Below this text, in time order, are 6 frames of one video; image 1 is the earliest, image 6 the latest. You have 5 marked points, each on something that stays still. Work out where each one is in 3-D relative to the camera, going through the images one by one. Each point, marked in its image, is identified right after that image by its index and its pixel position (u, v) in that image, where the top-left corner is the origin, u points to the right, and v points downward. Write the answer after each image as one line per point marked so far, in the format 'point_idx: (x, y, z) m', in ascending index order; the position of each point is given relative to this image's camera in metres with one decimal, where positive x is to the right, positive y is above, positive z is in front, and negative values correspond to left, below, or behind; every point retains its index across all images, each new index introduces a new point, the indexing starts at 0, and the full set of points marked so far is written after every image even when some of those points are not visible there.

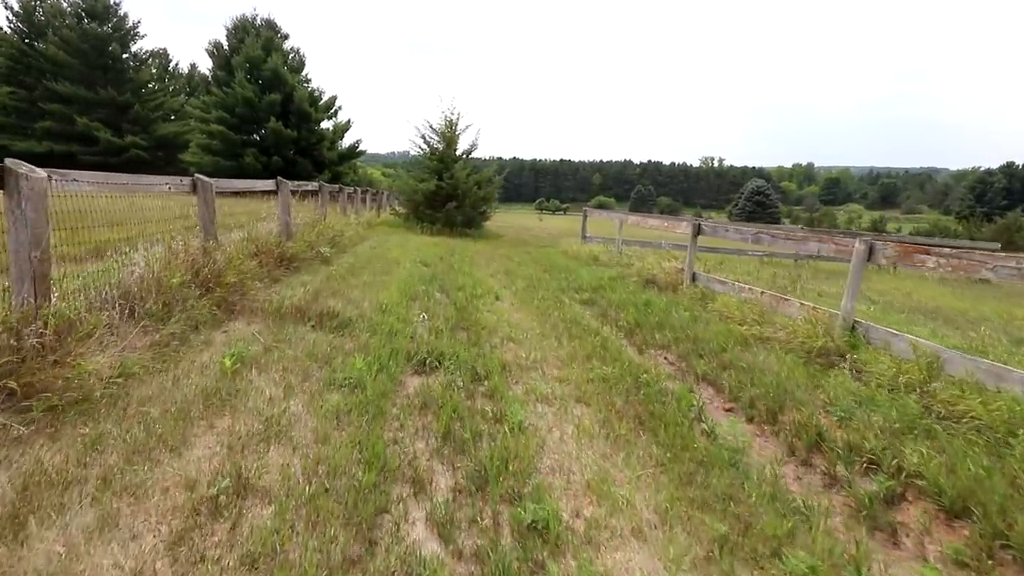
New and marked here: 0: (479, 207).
0: (-1.0, +2.4, +16.0) m
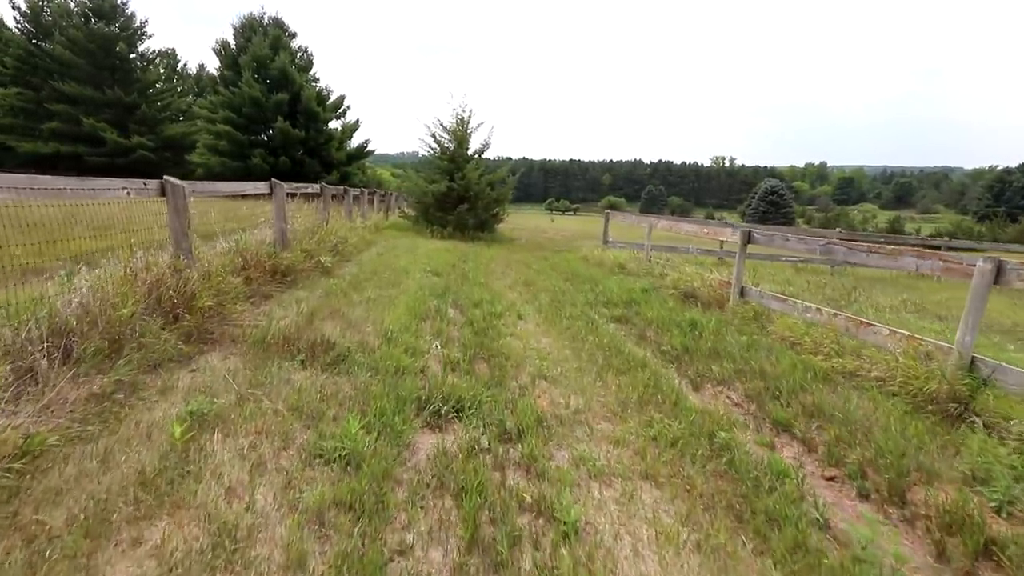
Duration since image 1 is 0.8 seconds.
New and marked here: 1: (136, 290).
0: (-0.6, +2.2, +15.2) m
1: (-2.3, 0.0, +3.4) m
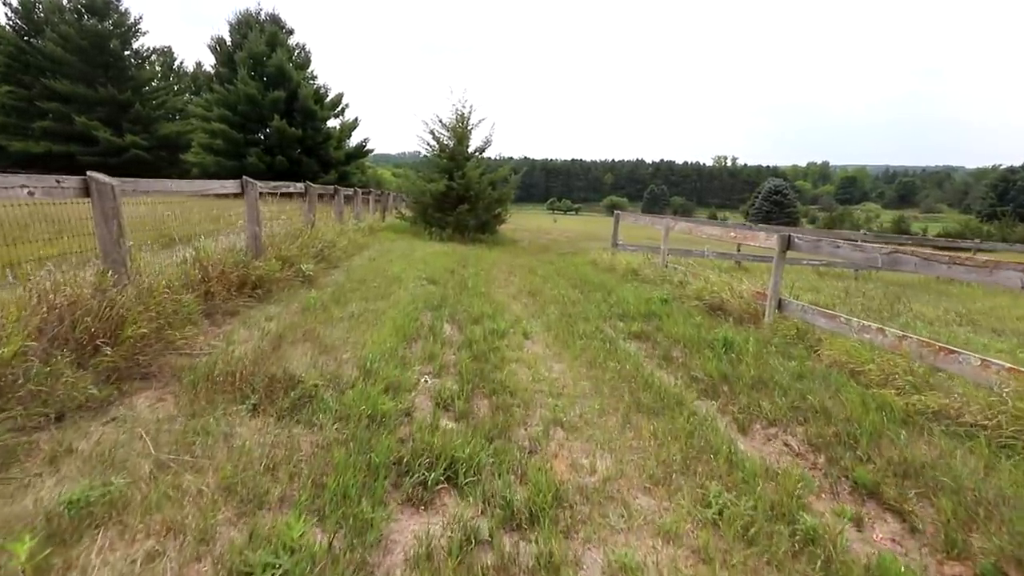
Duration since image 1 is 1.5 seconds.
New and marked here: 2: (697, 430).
0: (-0.5, +2.1, +14.5) m
1: (-2.3, -0.1, +2.6) m
2: (+1.1, -0.8, +3.1) m
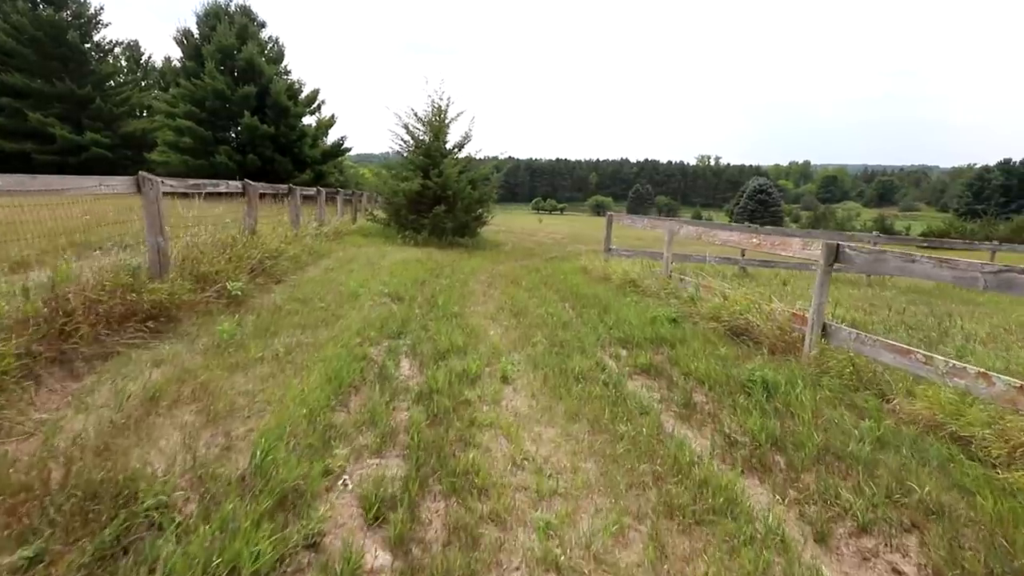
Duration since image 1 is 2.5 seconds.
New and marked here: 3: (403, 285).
0: (-0.9, +1.9, +13.3) m
1: (-2.4, -0.4, +1.4) m
2: (+0.9, -1.0, +2.0) m
3: (-1.4, 0.0, +7.0) m
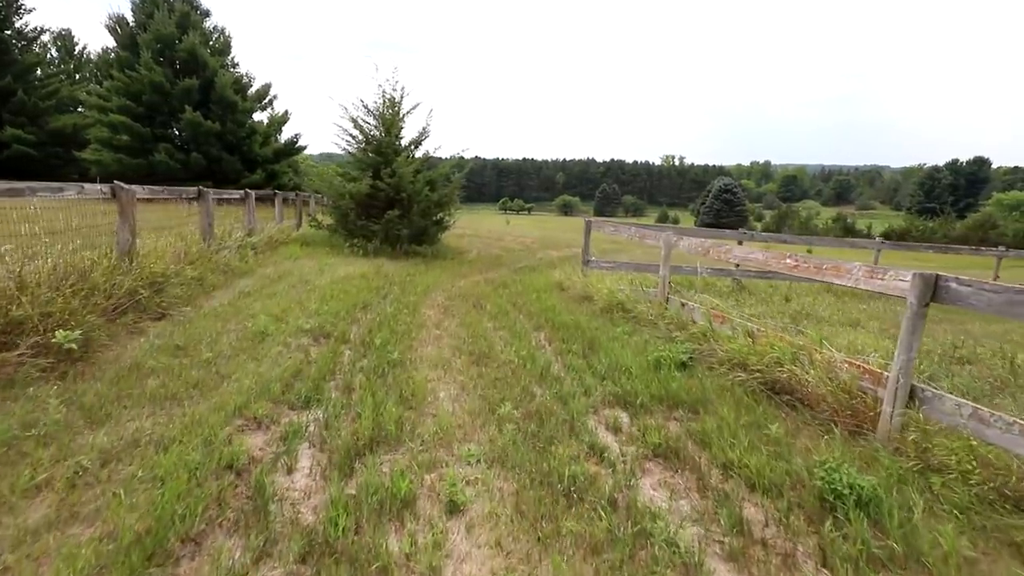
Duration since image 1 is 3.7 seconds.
0: (-1.7, +1.6, +11.9) m
1: (-2.5, -0.7, -0.1) m
2: (+0.8, -1.3, +0.6) m
3: (-1.8, -0.3, +5.6) m
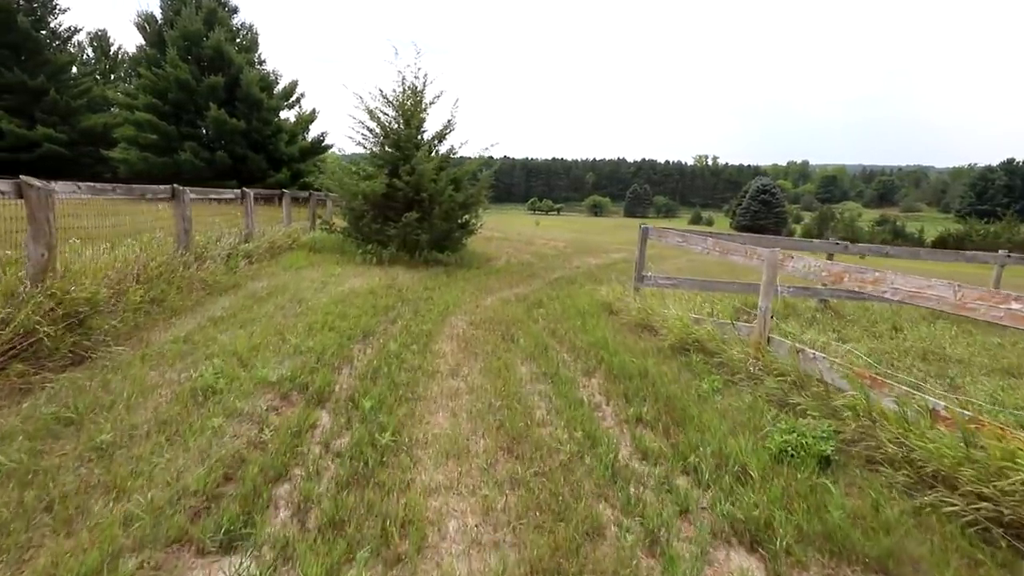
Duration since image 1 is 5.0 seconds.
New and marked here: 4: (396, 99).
0: (-1.1, +1.4, +10.5) m
1: (-2.4, -0.9, -1.4) m
2: (+0.9, -1.5, -0.8) m
3: (-1.5, -0.5, +4.2) m
4: (-2.2, +3.6, +10.2) m
